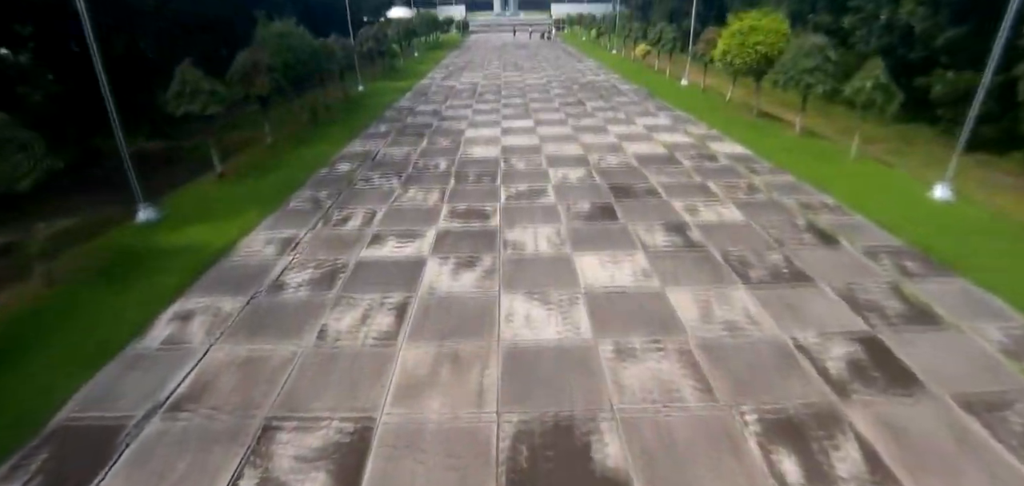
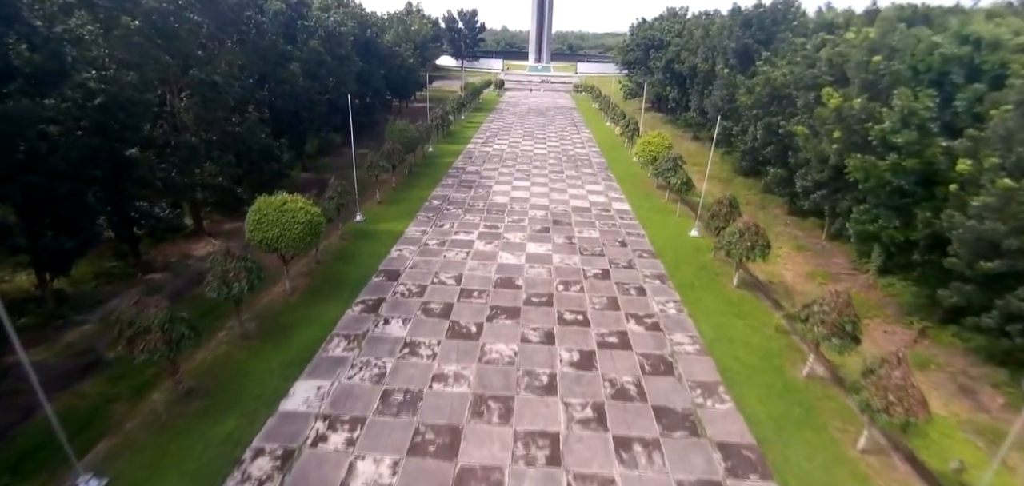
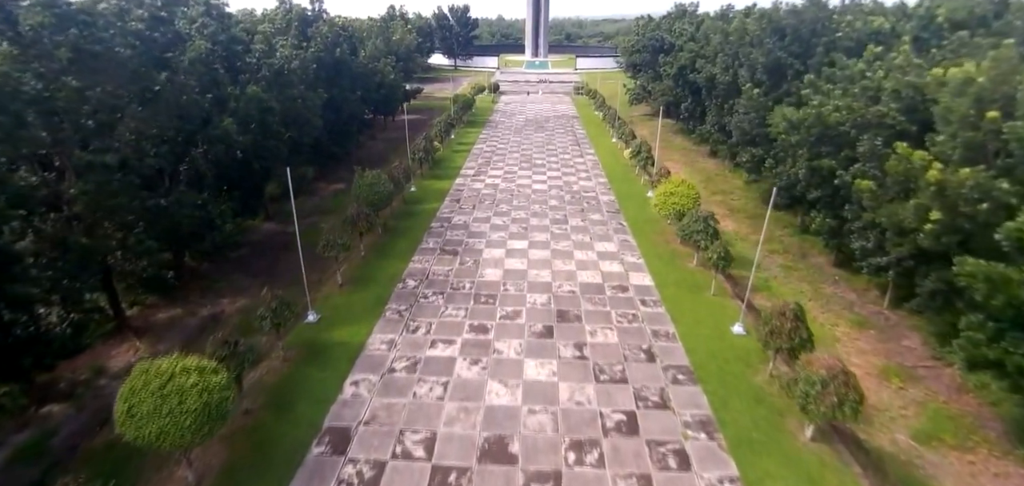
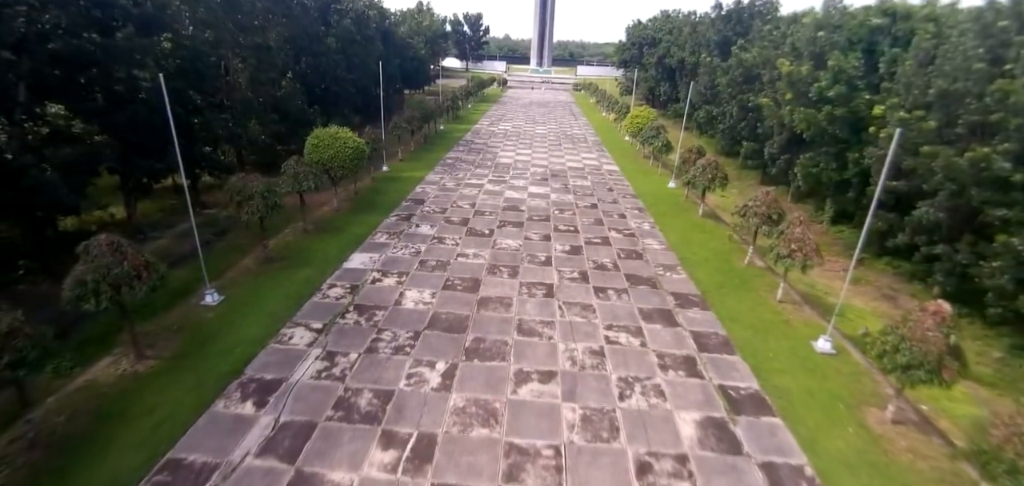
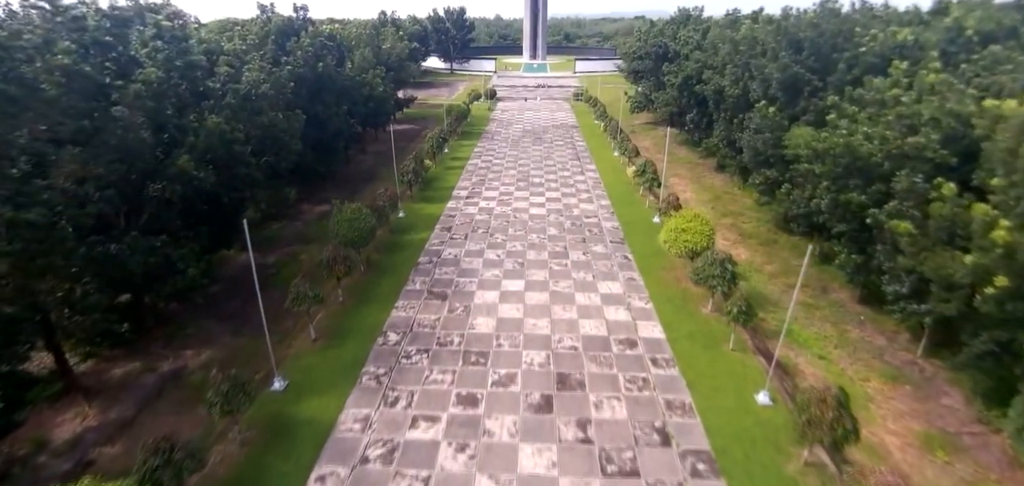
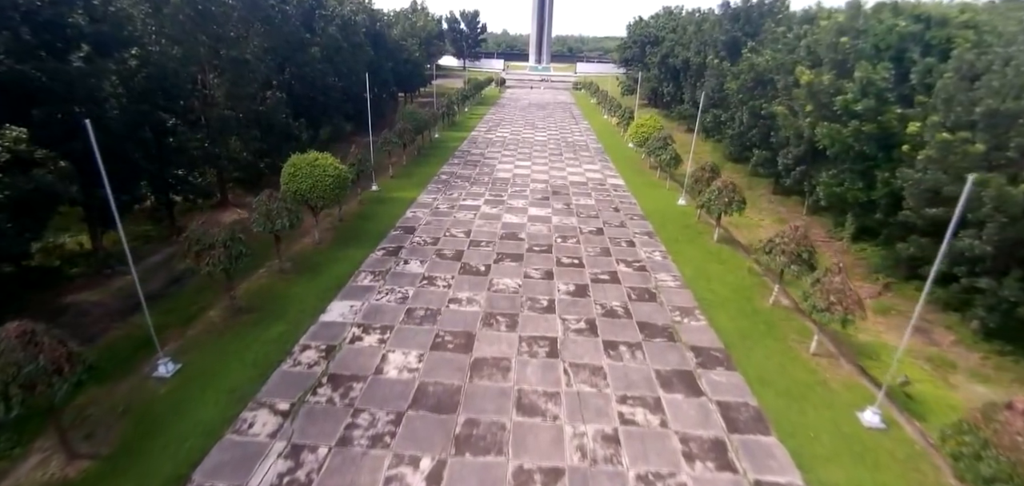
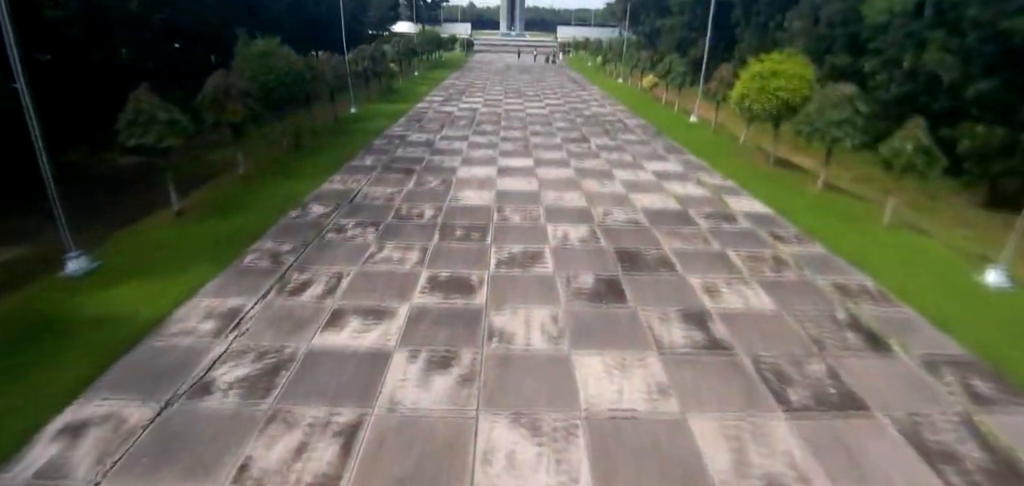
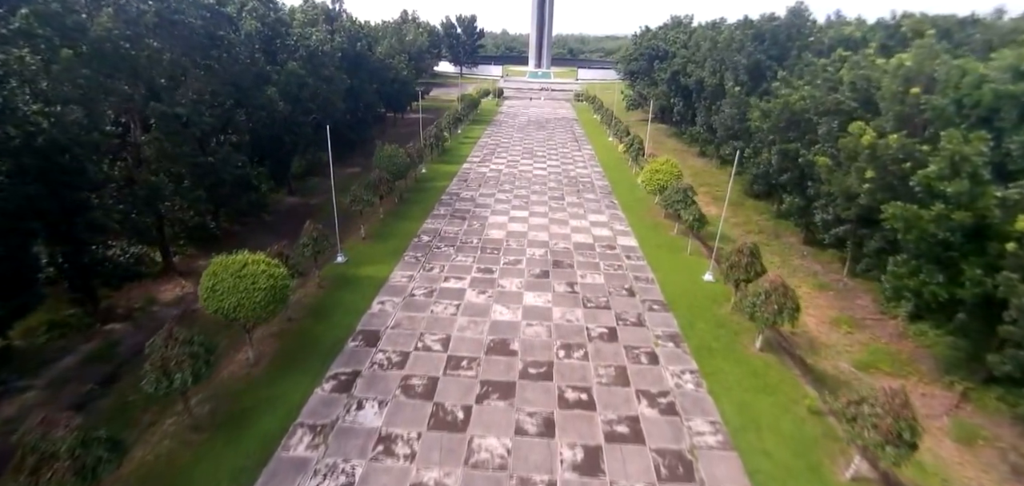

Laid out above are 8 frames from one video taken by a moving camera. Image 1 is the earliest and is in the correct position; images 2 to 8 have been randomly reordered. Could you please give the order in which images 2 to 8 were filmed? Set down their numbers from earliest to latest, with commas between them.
7, 4, 6, 2, 8, 3, 5
